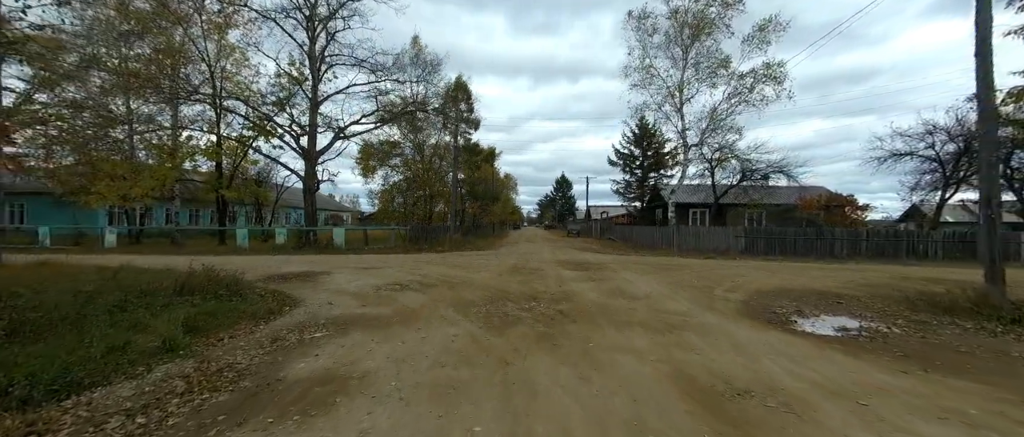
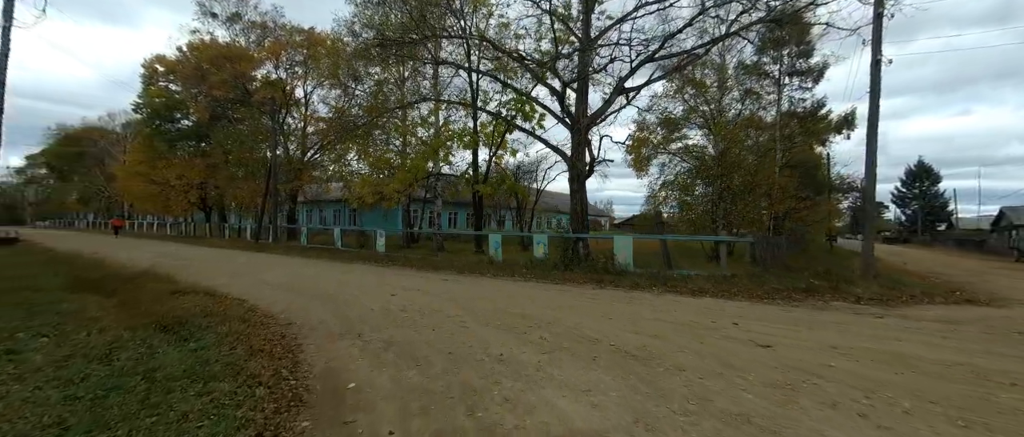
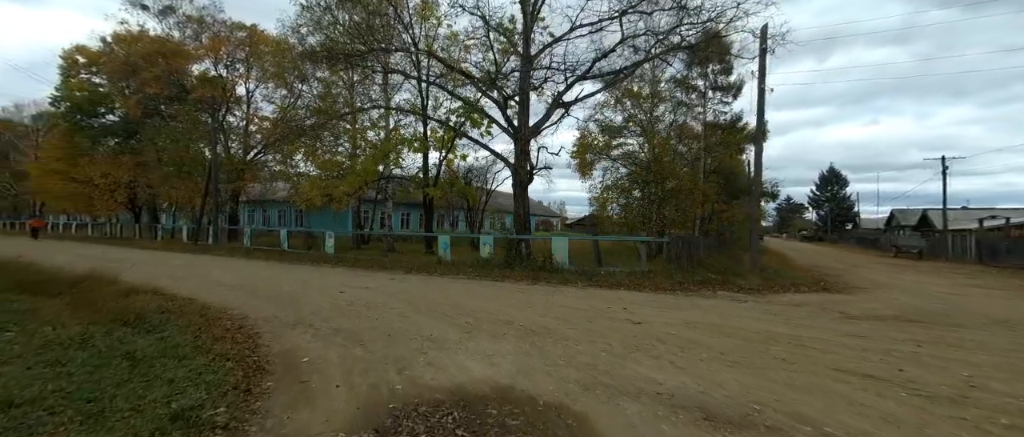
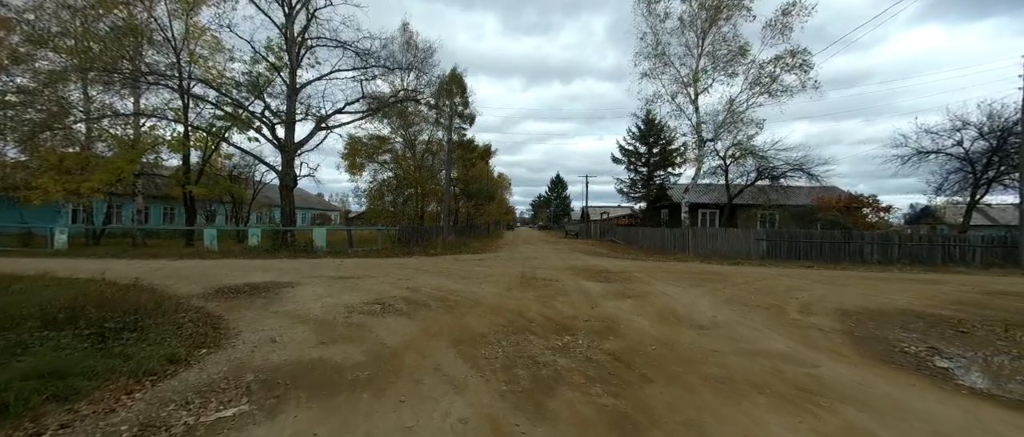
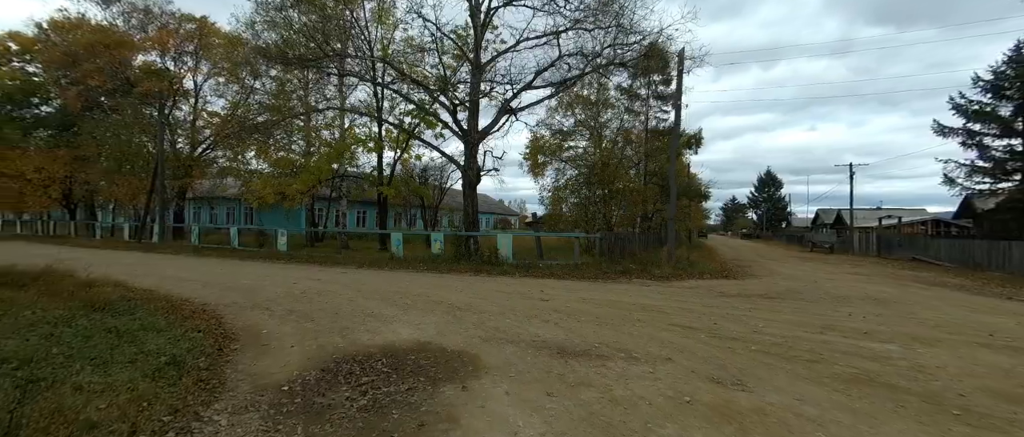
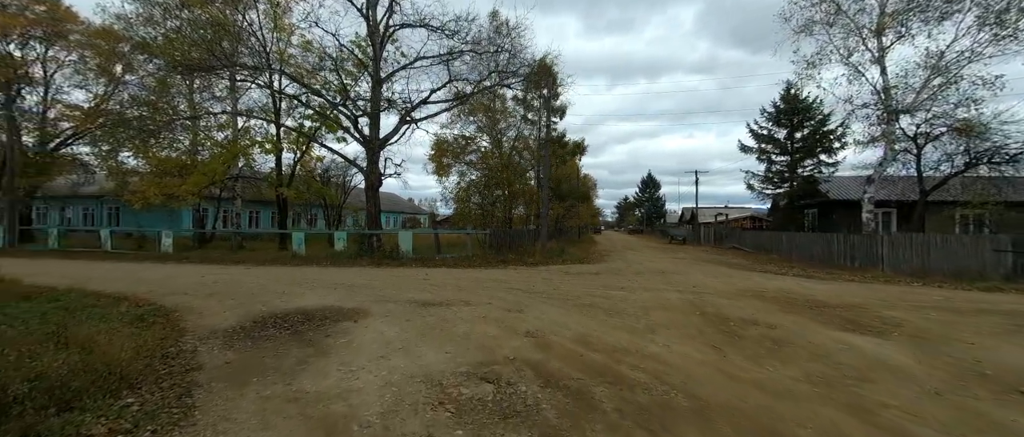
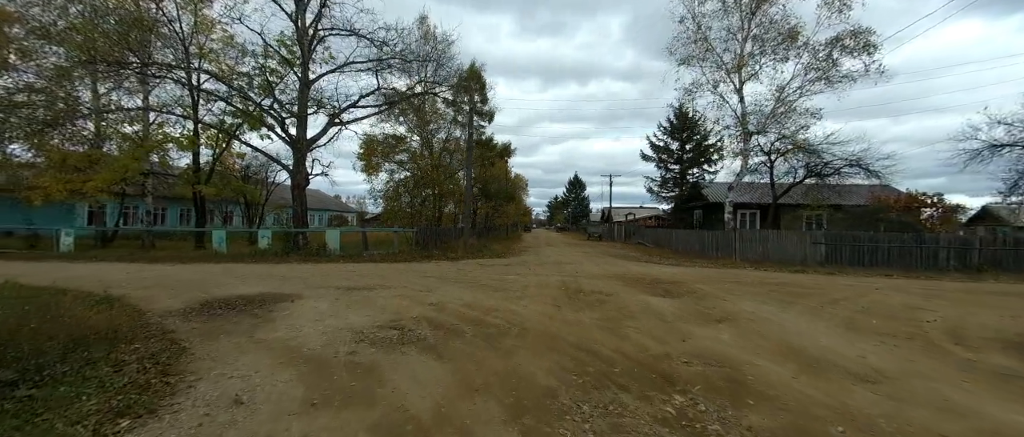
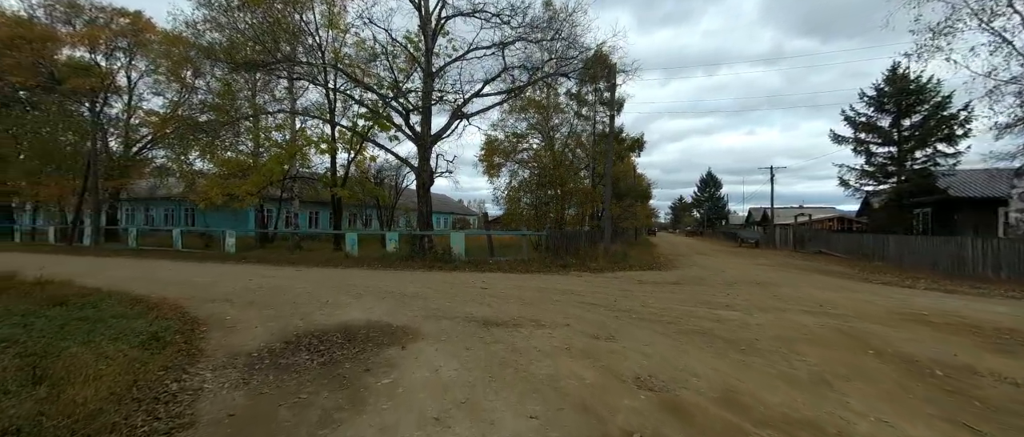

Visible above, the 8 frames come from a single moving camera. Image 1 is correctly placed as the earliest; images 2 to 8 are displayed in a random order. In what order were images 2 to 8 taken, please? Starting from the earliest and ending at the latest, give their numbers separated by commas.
4, 7, 6, 8, 5, 3, 2
